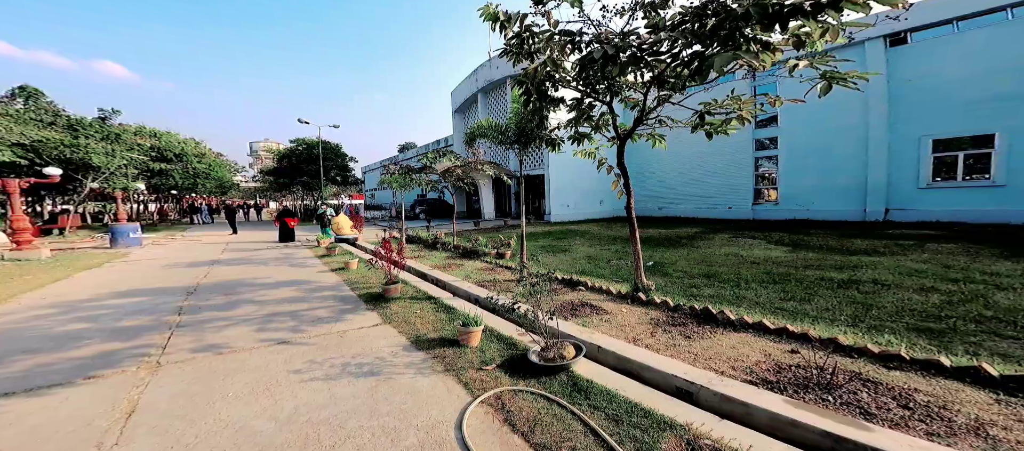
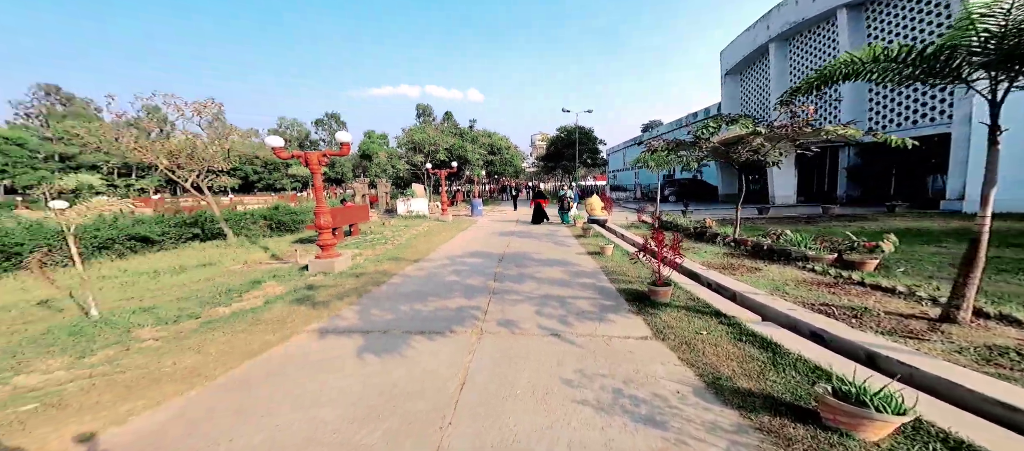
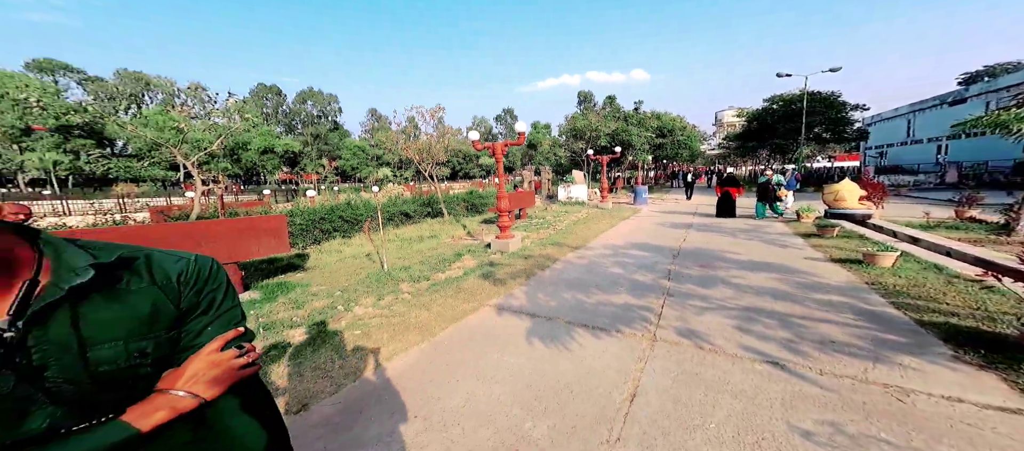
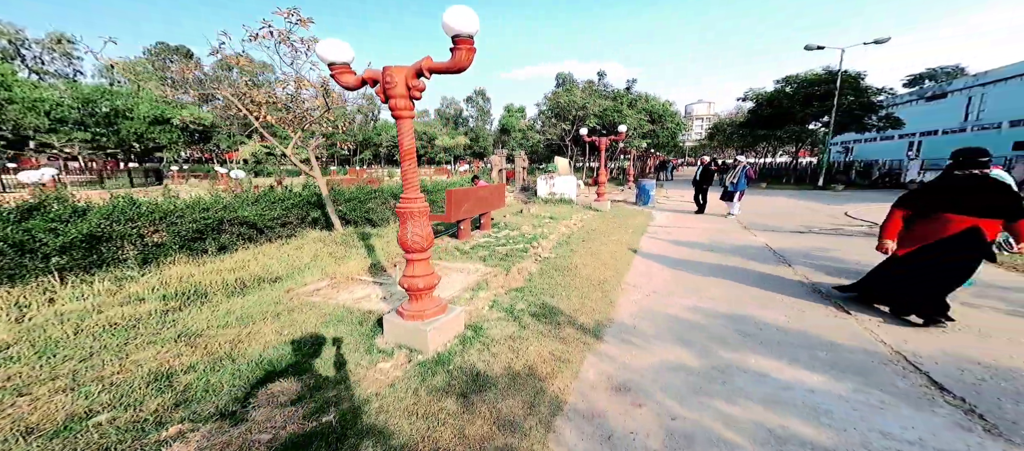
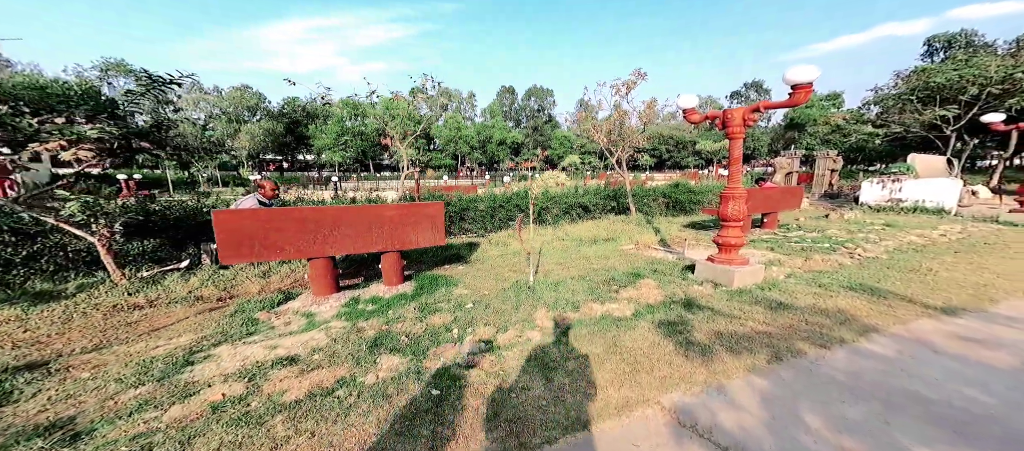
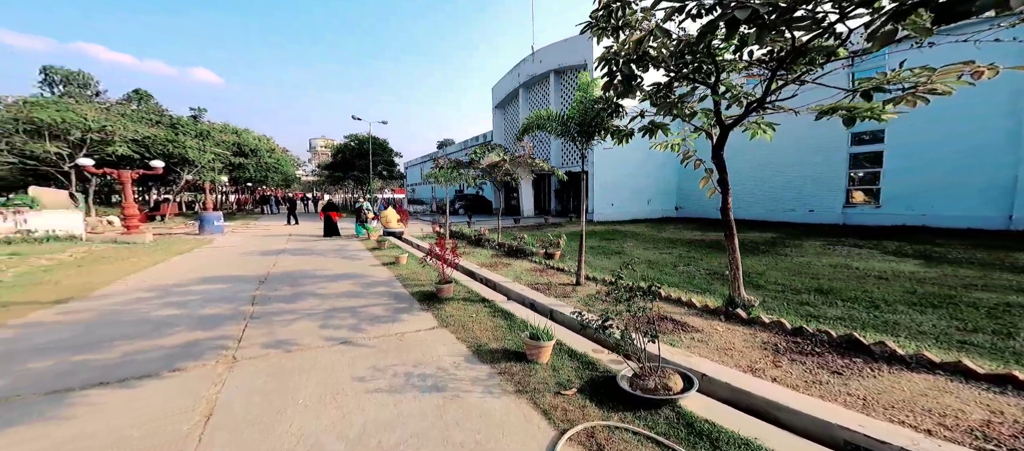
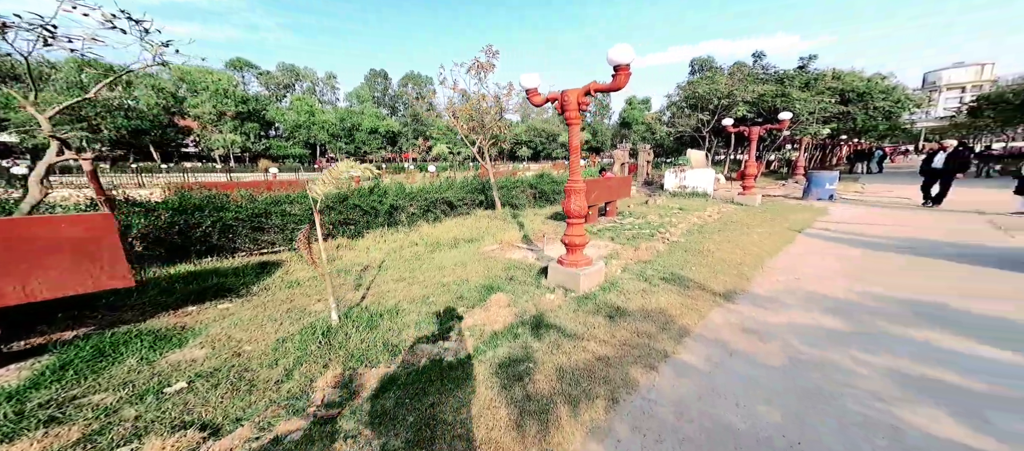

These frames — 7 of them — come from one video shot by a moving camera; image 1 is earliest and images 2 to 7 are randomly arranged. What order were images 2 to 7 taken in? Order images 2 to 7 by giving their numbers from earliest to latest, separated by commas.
6, 2, 3, 5, 7, 4
